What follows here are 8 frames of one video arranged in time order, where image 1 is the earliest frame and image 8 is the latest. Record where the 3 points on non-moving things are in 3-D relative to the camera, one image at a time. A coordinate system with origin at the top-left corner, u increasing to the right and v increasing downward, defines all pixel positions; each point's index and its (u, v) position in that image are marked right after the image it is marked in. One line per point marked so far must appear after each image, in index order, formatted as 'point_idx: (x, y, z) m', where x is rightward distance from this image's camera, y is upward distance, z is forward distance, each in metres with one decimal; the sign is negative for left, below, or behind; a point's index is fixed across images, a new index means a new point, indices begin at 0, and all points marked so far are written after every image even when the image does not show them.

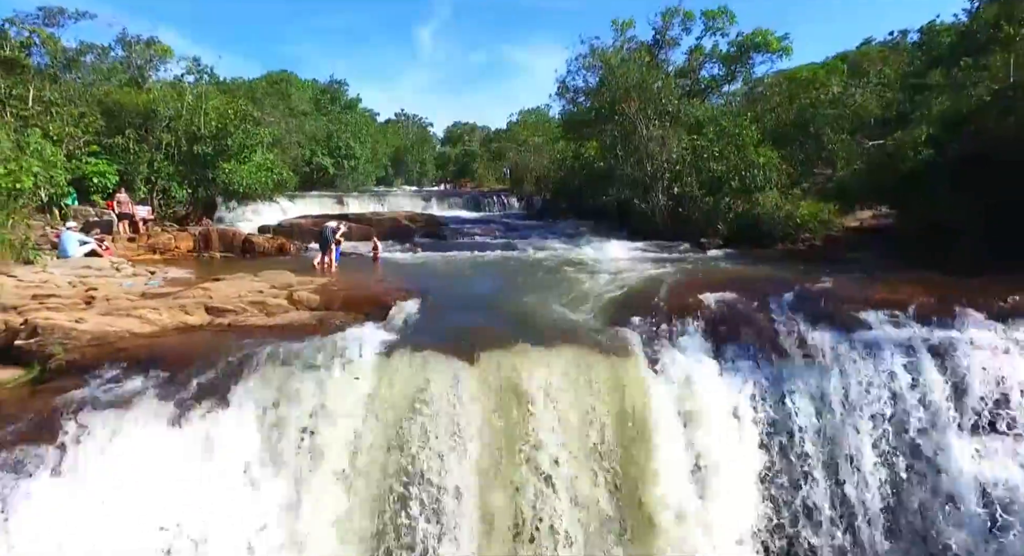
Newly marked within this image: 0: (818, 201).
0: (+7.4, +1.9, +13.1) m
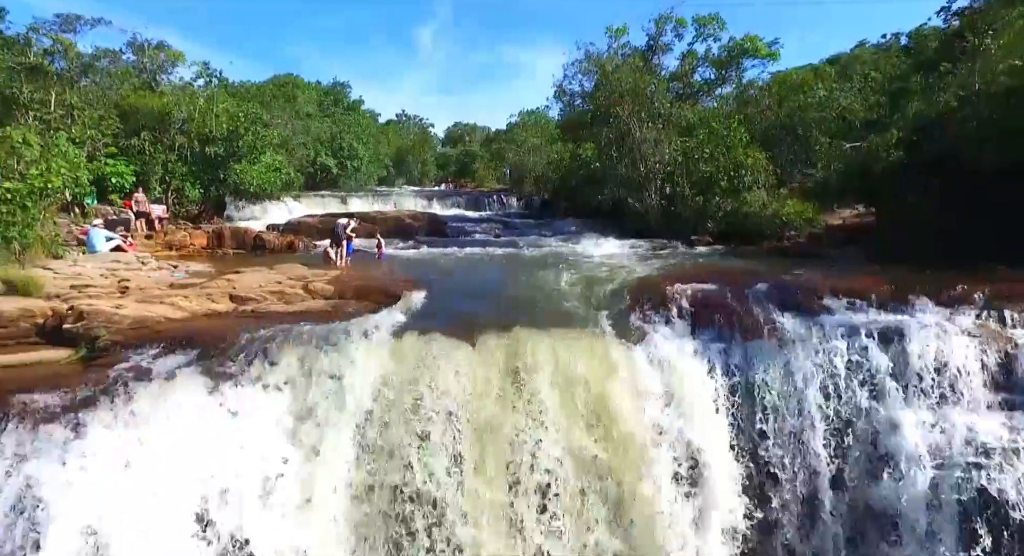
0: (+7.4, +2.0, +13.8) m
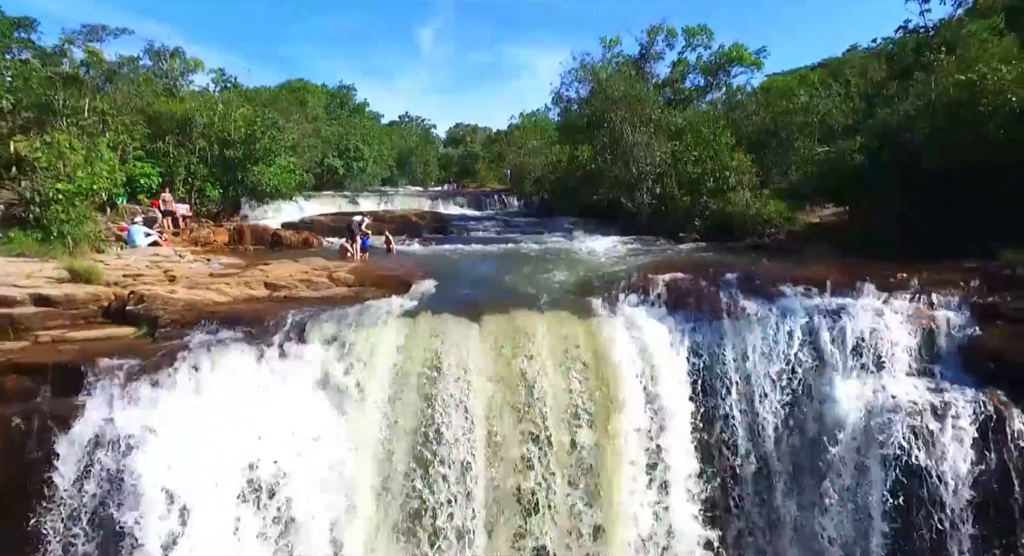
0: (+7.4, +2.1, +14.8) m
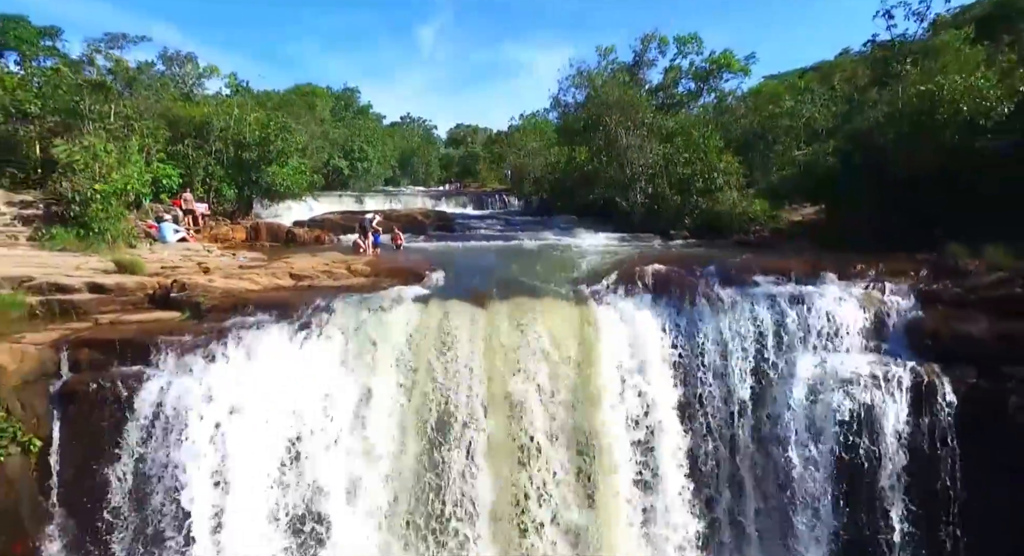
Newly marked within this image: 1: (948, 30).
0: (+7.4, +2.3, +15.7) m
1: (+12.7, +7.1, +15.9) m
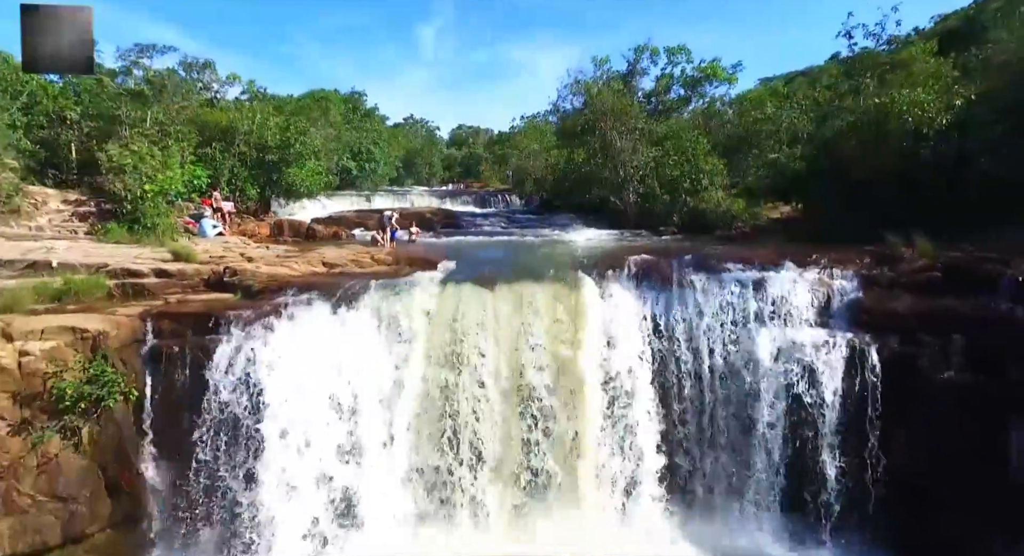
0: (+7.5, +2.5, +17.2) m
1: (+12.7, +7.3, +17.4) m
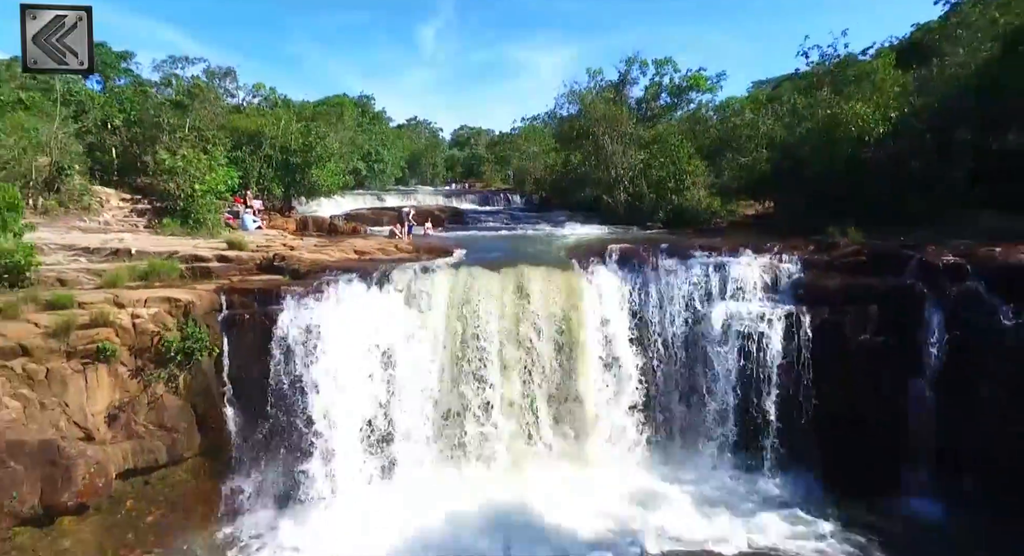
0: (+7.5, +2.9, +19.1) m
1: (+12.8, +7.7, +19.3) m
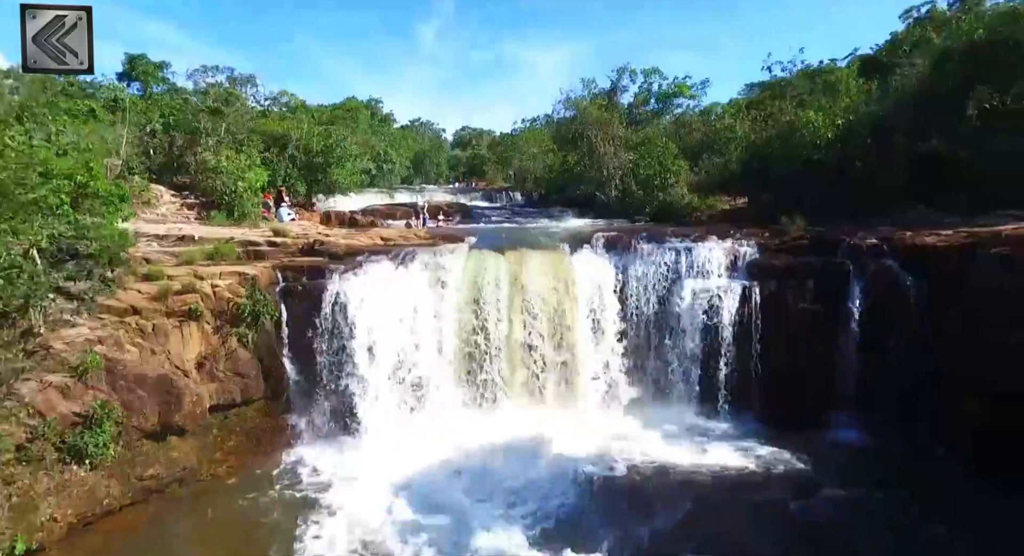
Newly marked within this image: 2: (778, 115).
0: (+7.6, +3.3, +21.3) m
1: (+12.9, +8.2, +21.5) m
2: (+9.6, +5.9, +19.4) m
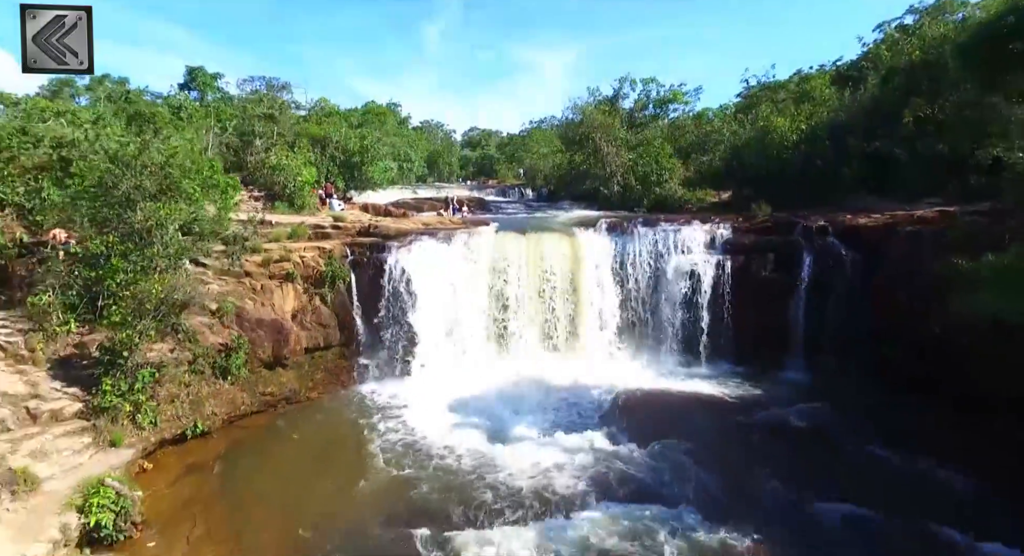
0: (+8.3, +4.0, +24.3) m
1: (+13.5, +8.8, +24.4) m
2: (+10.2, +6.6, +22.4) m
